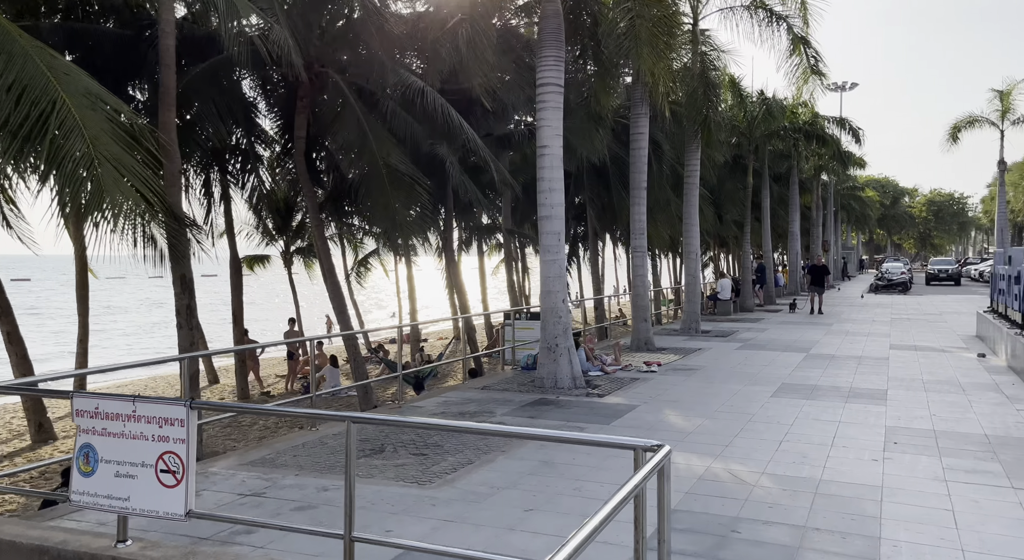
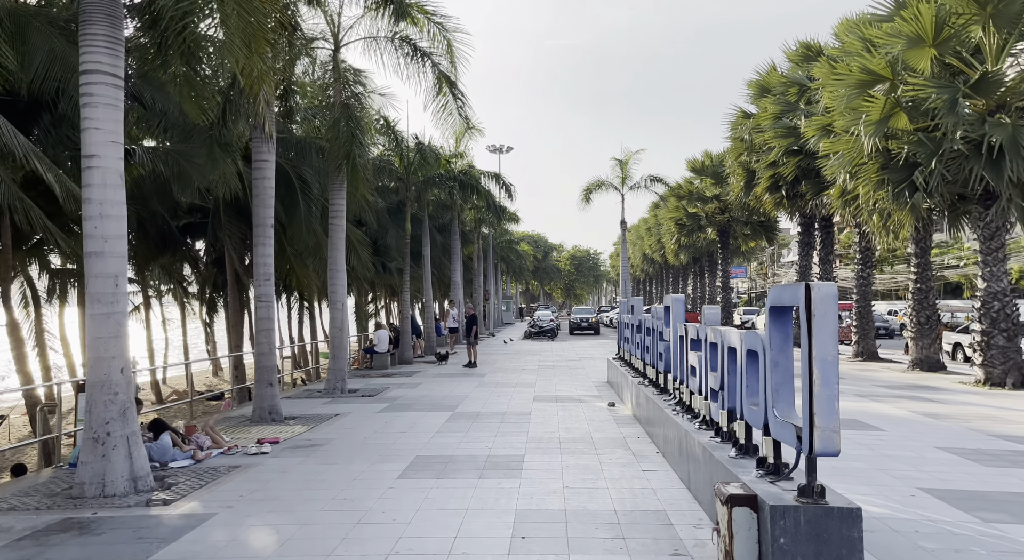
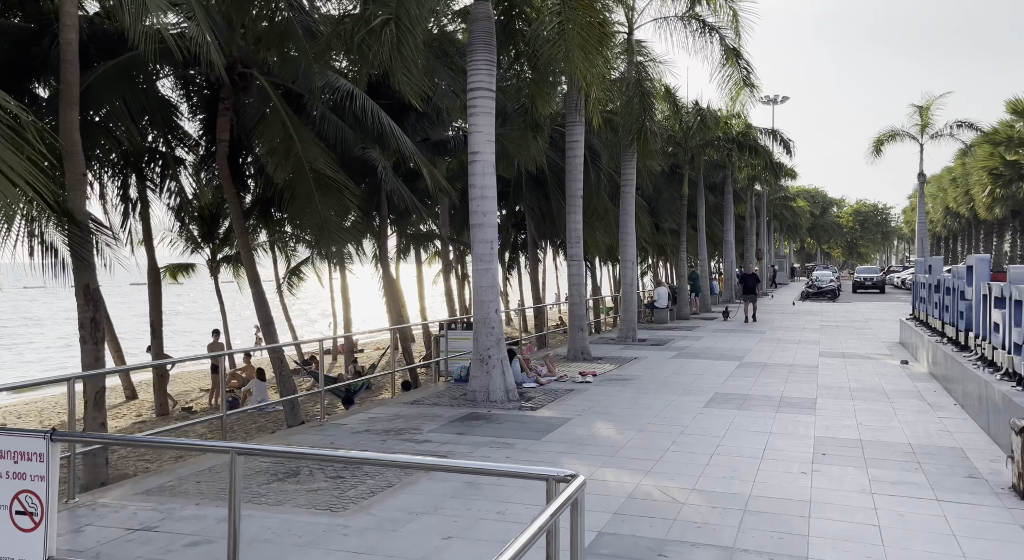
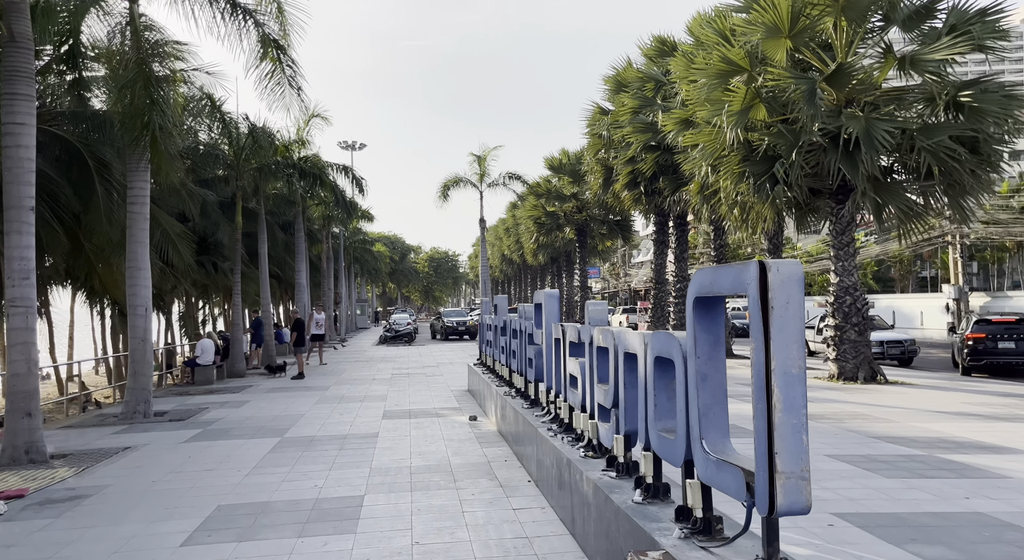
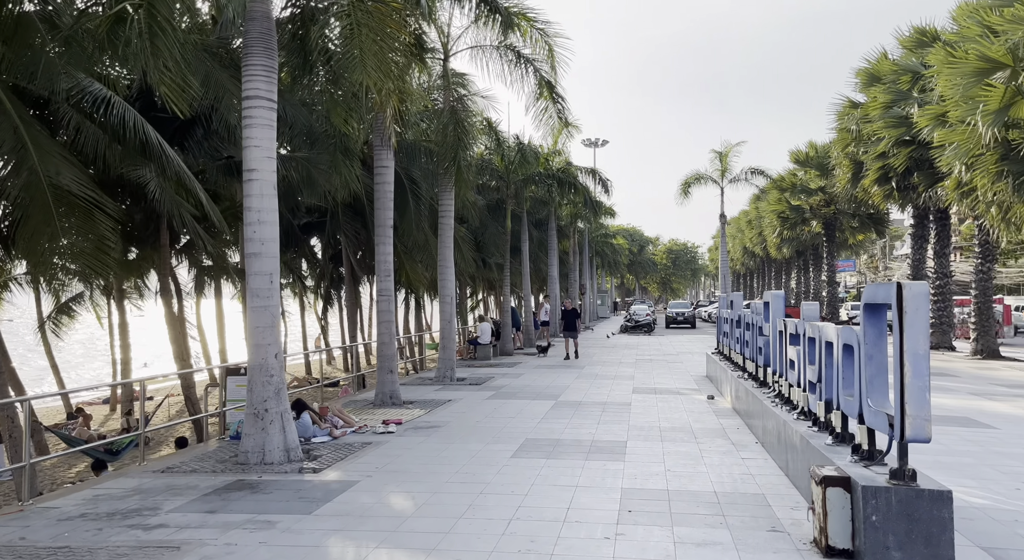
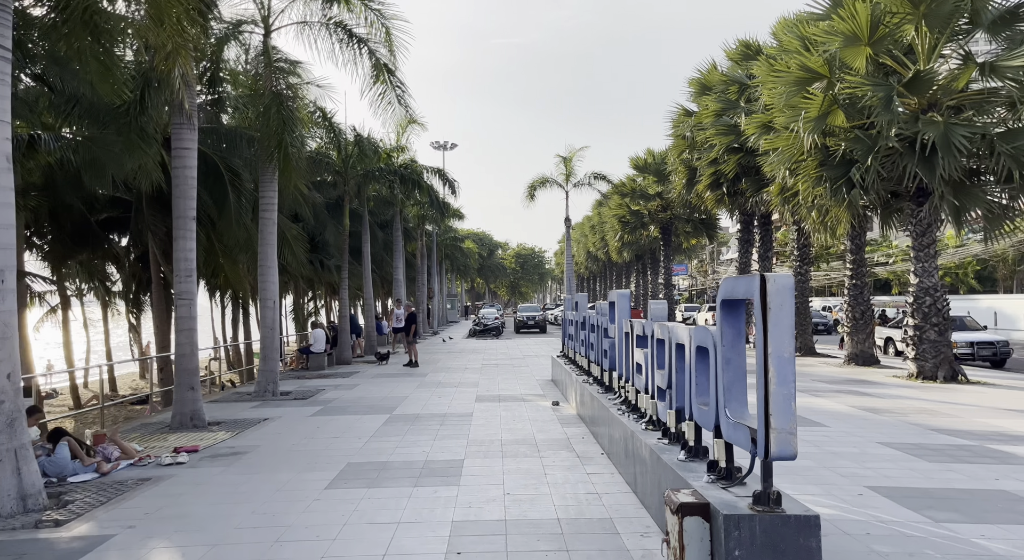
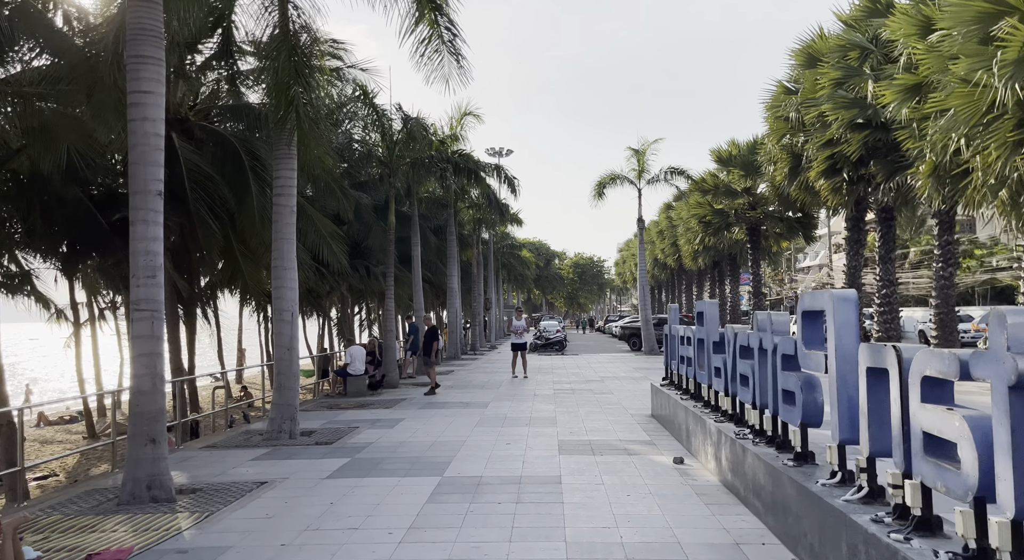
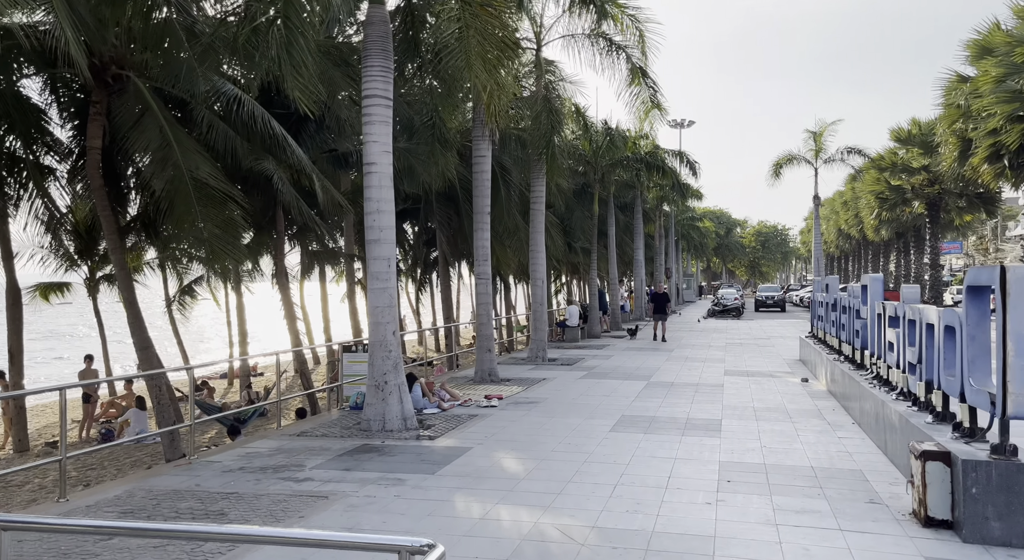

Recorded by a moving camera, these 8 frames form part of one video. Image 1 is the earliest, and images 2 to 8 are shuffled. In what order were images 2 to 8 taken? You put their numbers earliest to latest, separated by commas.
3, 8, 5, 2, 6, 4, 7
